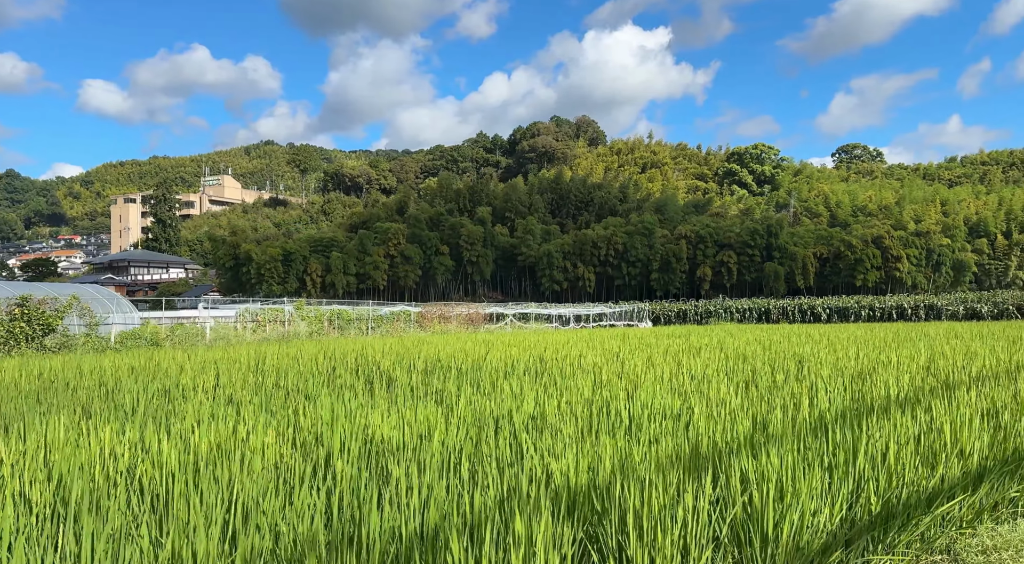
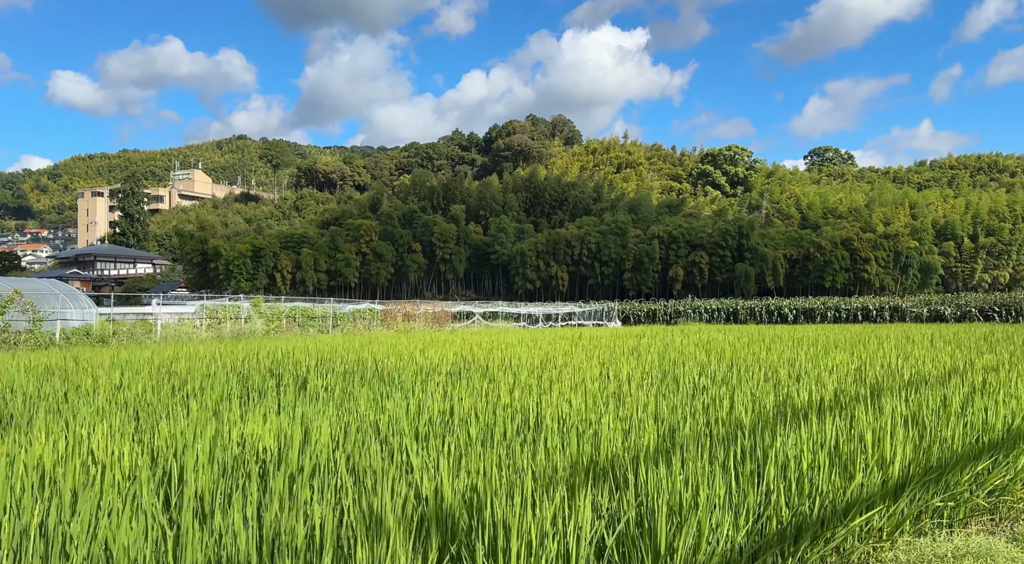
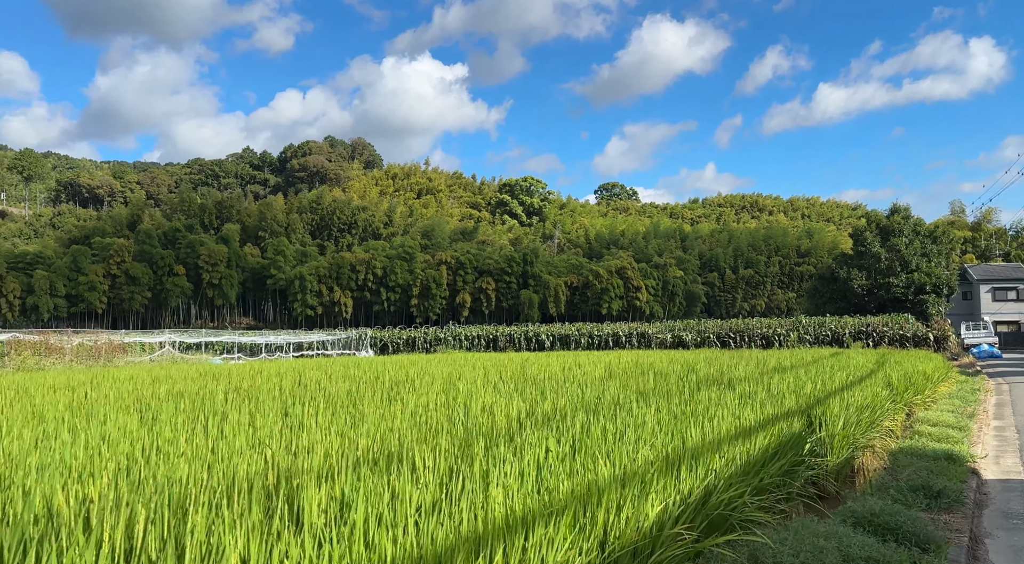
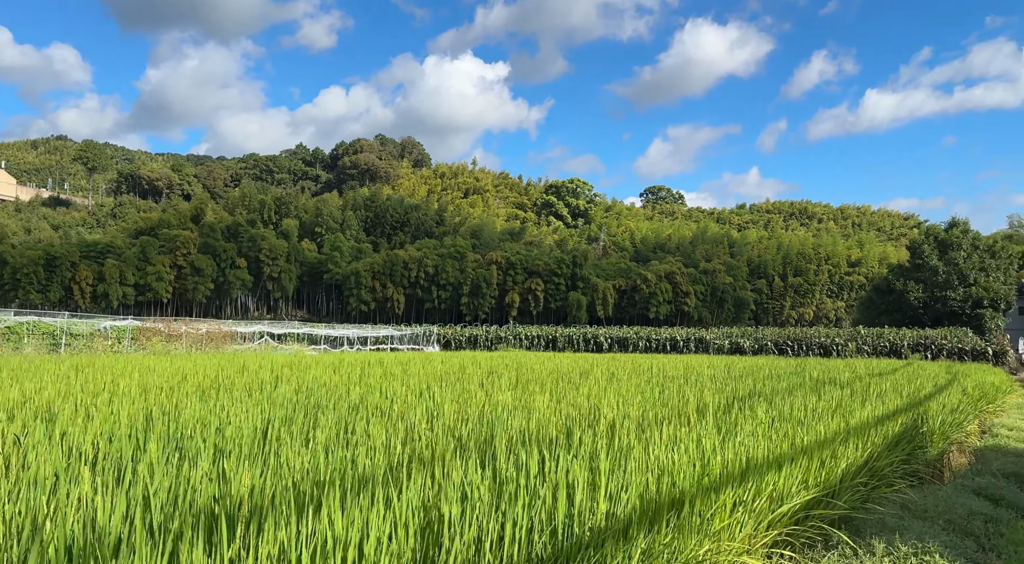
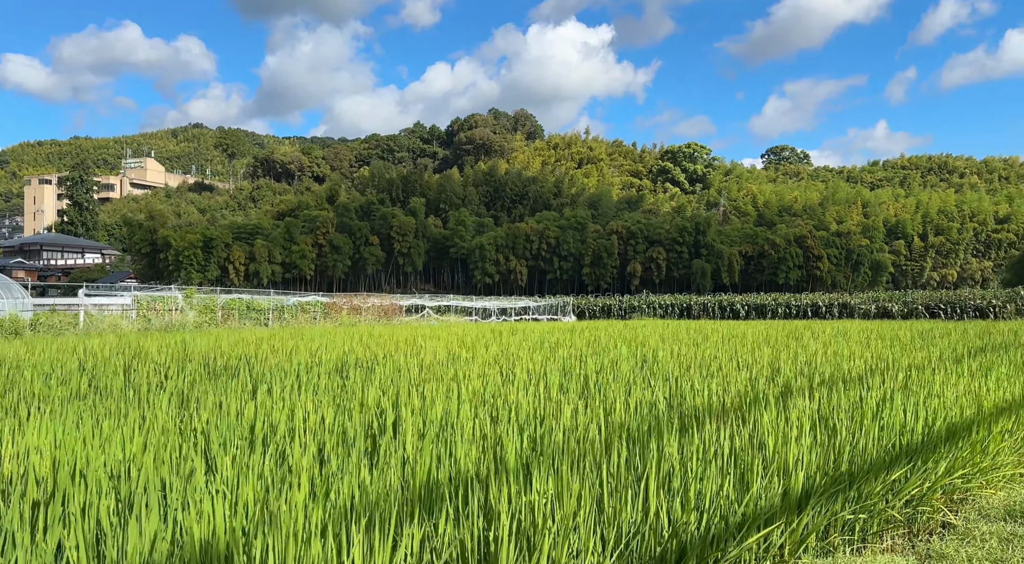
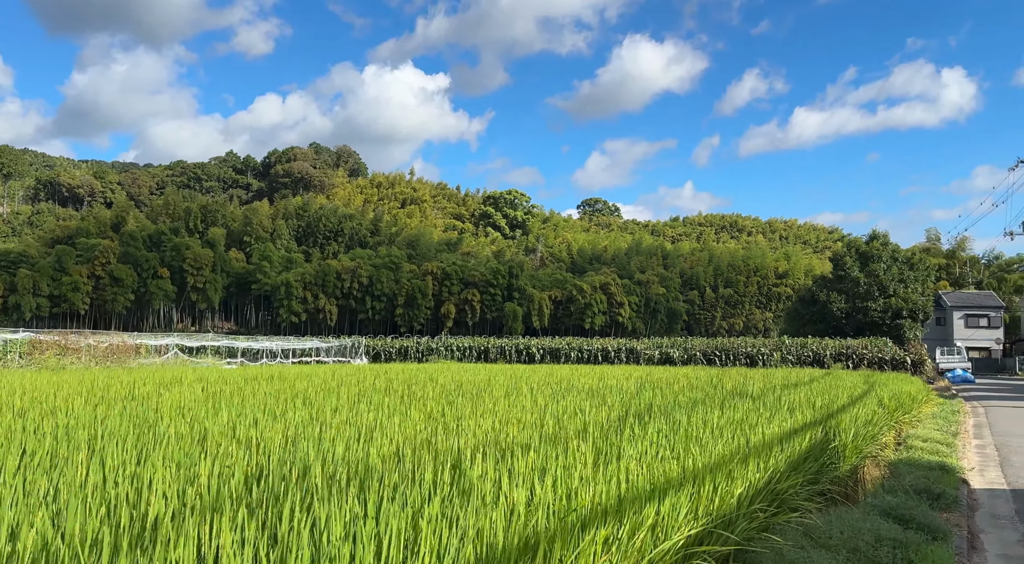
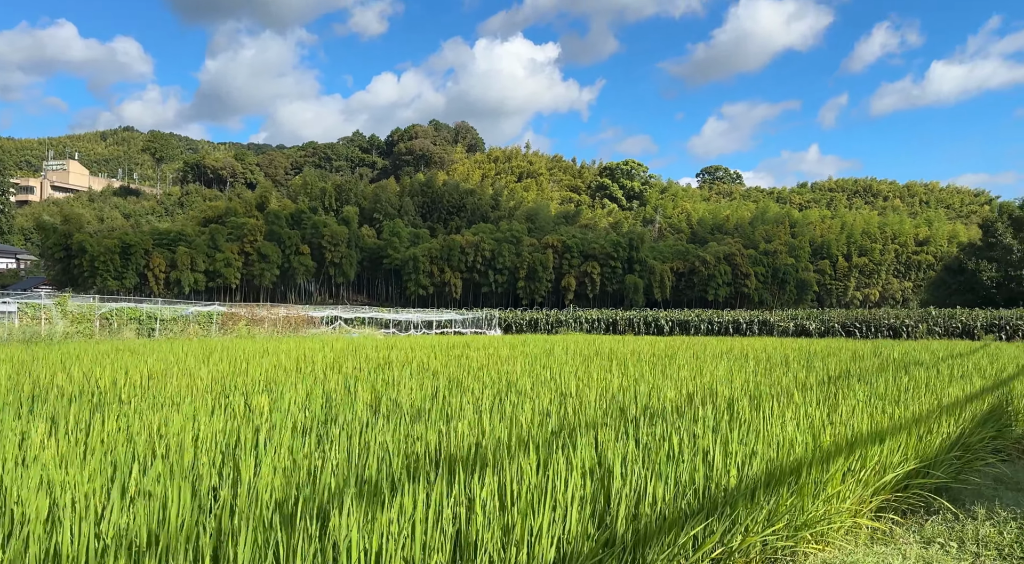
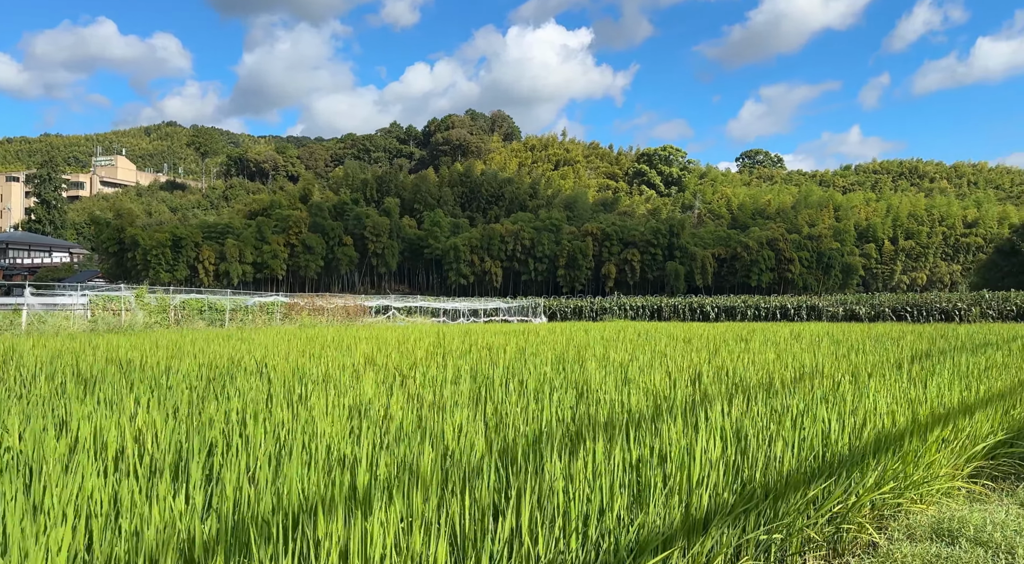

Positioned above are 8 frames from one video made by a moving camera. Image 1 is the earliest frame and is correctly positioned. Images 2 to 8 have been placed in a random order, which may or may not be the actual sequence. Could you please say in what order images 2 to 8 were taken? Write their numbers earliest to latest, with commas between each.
2, 5, 8, 7, 4, 6, 3
